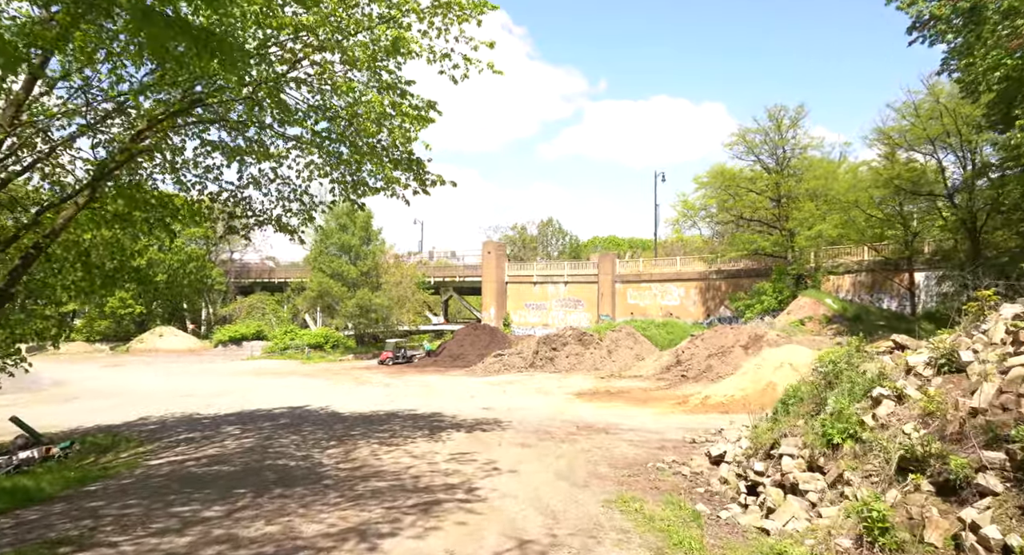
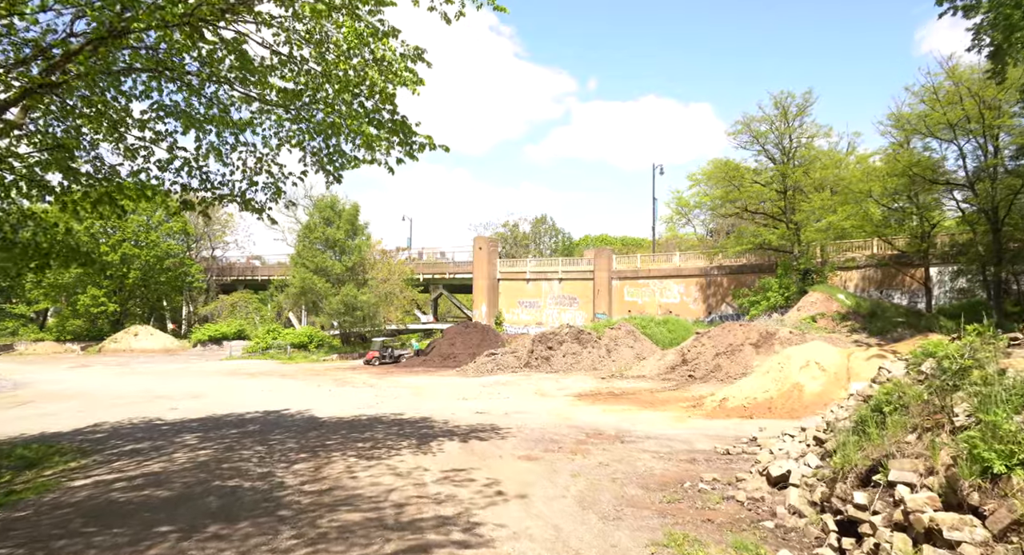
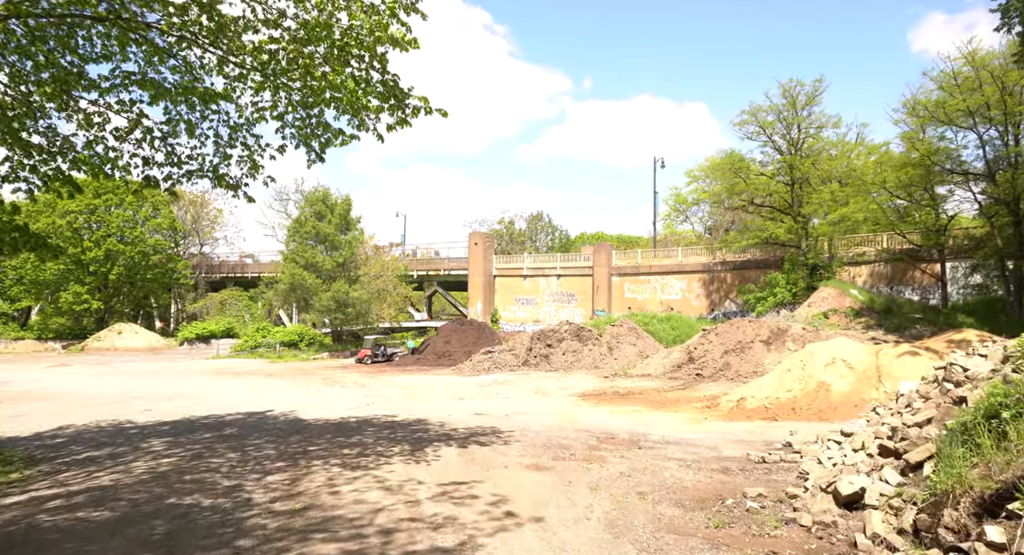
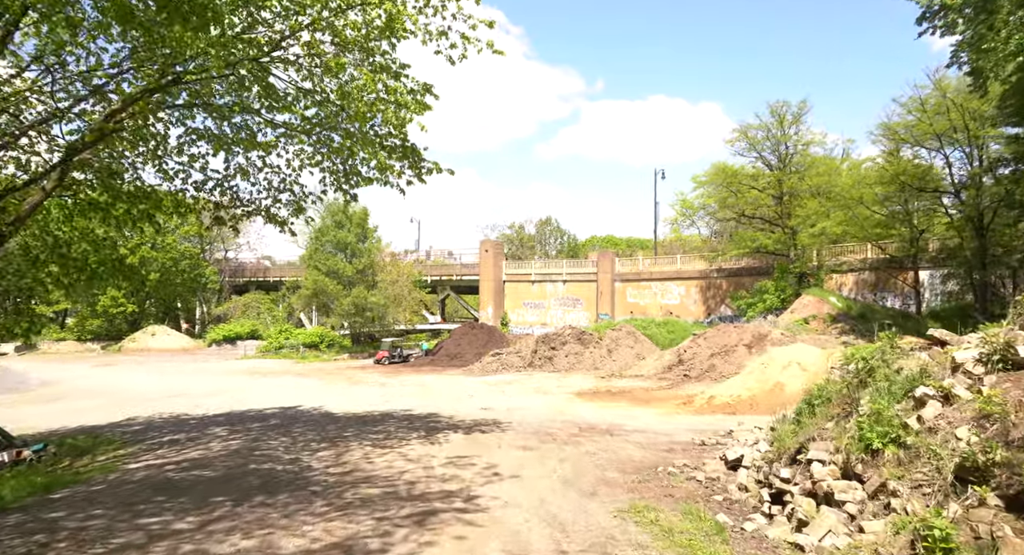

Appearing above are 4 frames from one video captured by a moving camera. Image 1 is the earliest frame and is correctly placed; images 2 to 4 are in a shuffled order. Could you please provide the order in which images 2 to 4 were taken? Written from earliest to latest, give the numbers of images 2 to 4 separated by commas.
4, 2, 3
